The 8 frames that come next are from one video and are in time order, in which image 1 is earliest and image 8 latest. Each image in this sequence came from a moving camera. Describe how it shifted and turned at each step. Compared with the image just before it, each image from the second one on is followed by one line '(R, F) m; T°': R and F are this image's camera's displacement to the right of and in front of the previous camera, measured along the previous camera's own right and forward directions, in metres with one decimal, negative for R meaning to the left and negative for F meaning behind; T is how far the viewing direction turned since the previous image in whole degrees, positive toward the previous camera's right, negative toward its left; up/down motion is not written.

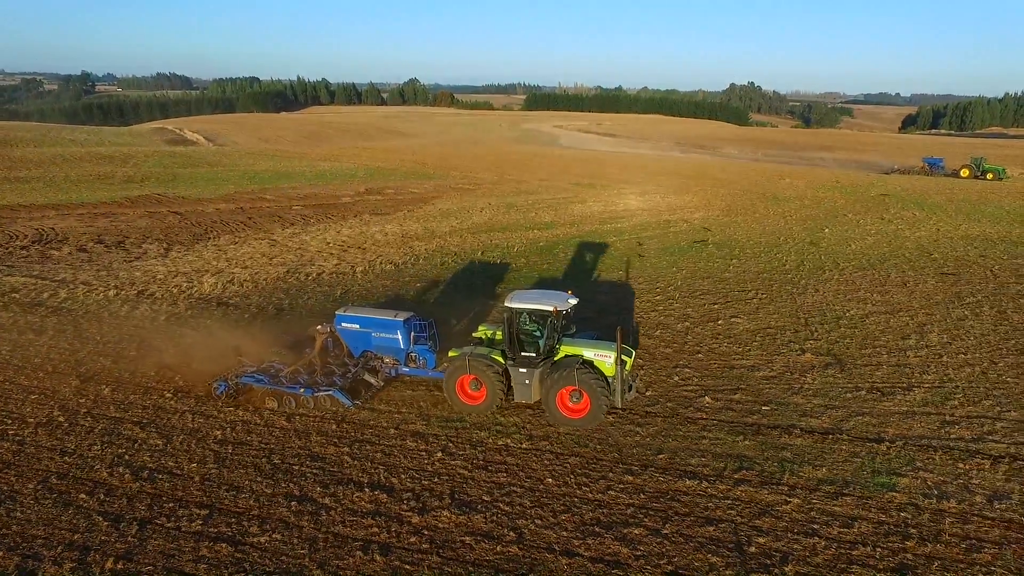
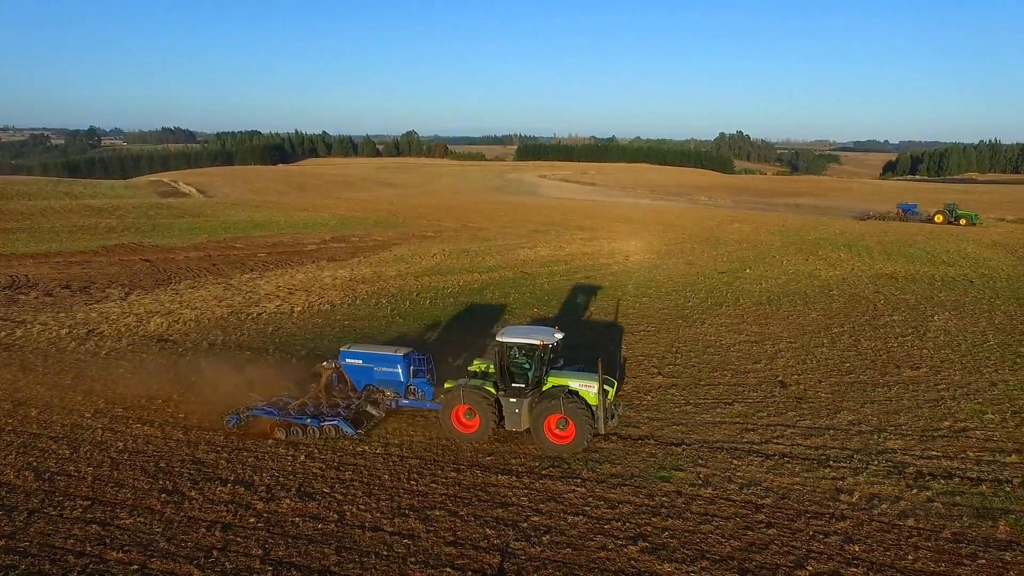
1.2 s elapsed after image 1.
(+1.6, -1.1) m; 0°
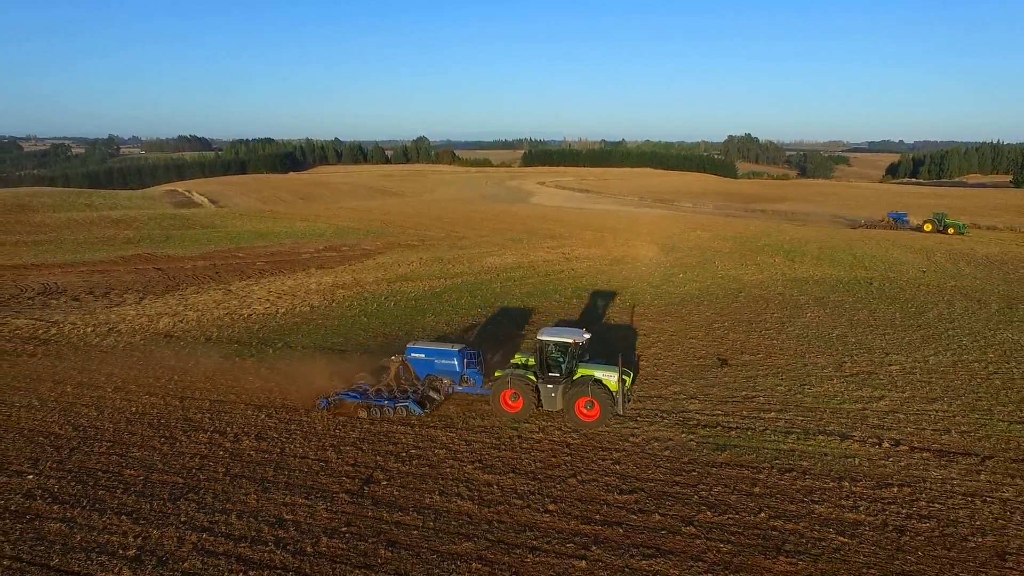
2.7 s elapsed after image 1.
(+1.7, -2.5) m; -1°
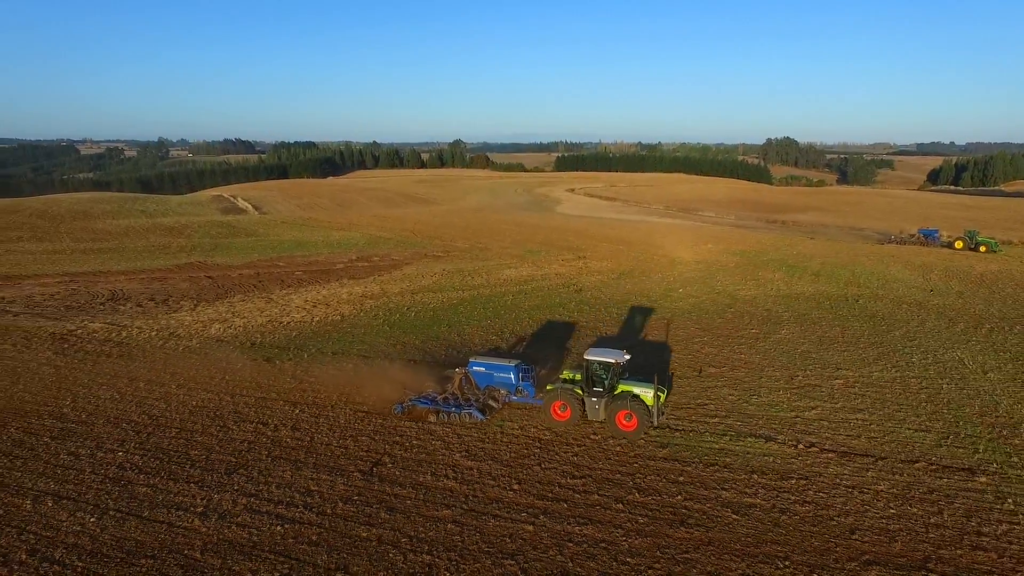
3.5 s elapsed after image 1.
(+0.8, -1.8) m; -3°
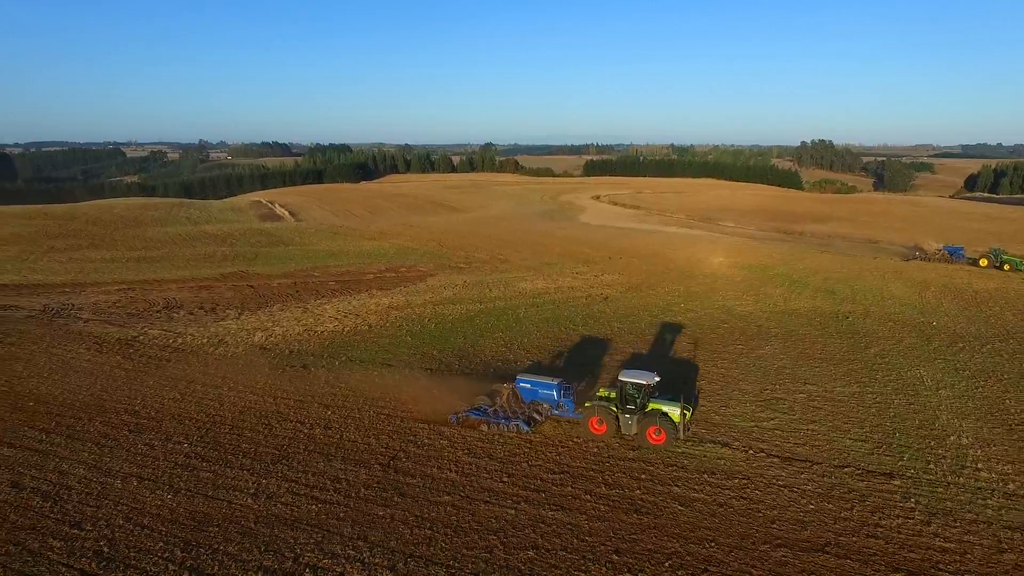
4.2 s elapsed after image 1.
(+0.6, -1.8) m; -3°
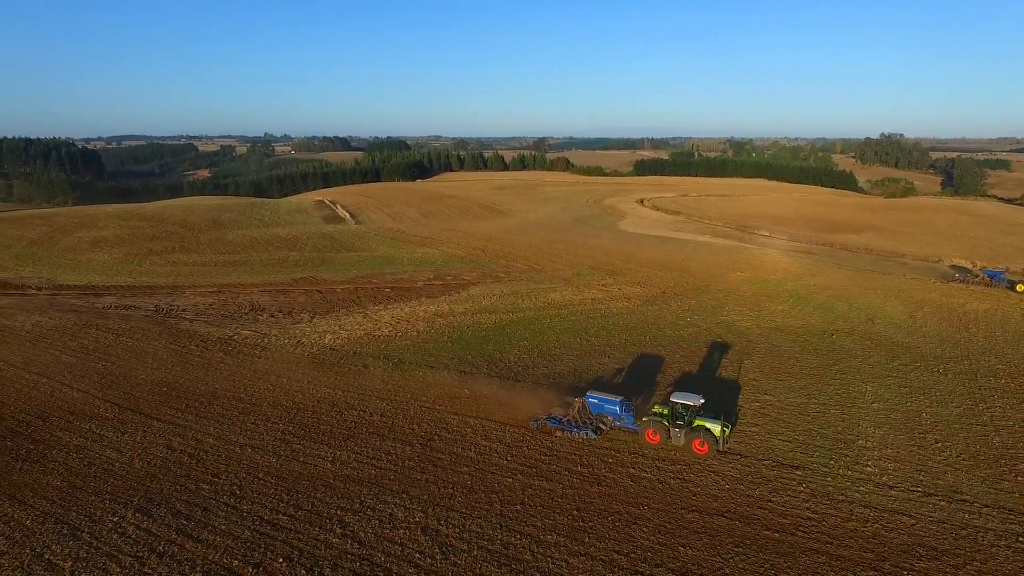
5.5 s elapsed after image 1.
(+1.1, -3.7) m; -5°
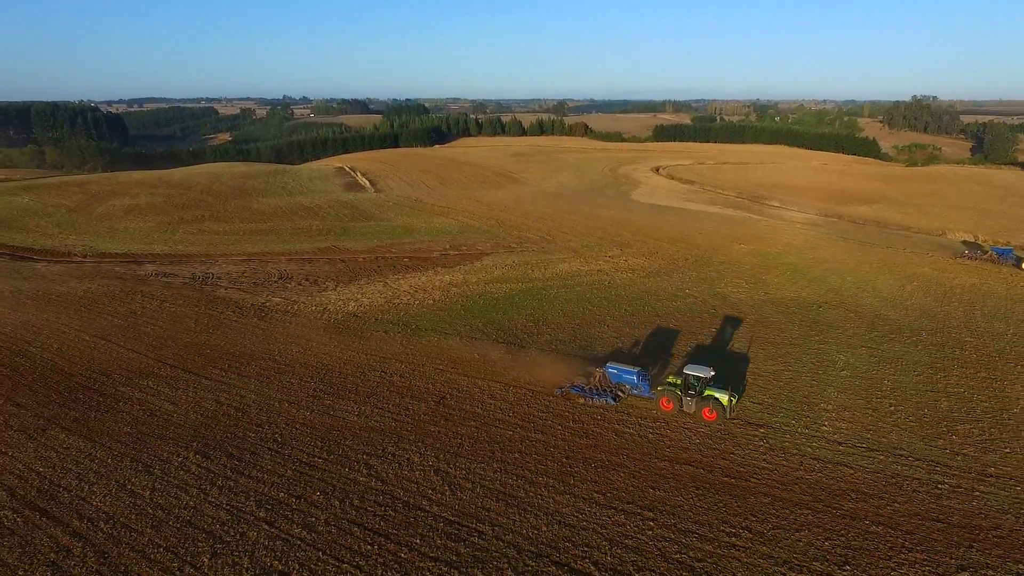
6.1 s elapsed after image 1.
(+0.4, -1.8) m; -2°
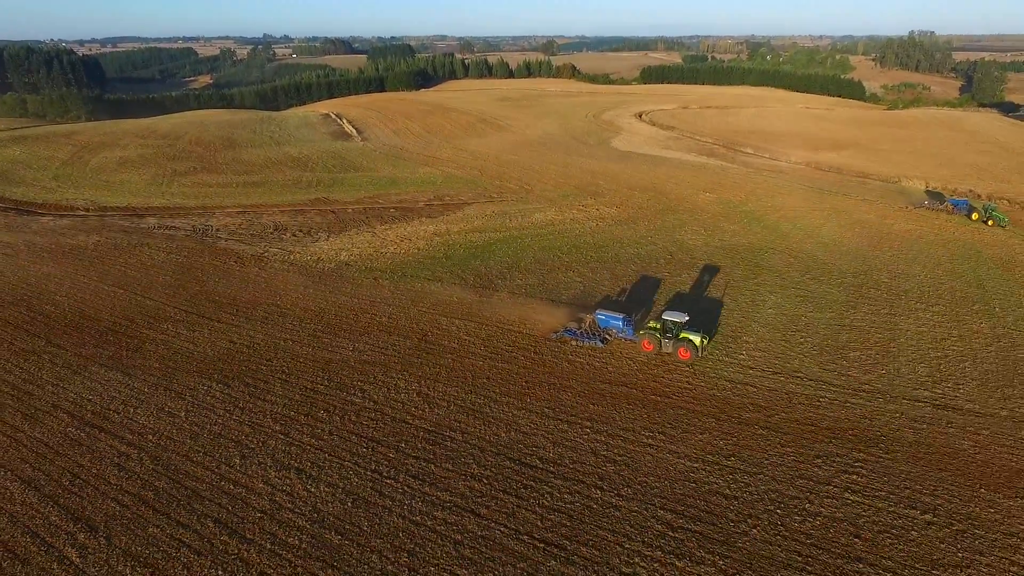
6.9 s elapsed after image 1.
(+0.6, -2.6) m; +1°
